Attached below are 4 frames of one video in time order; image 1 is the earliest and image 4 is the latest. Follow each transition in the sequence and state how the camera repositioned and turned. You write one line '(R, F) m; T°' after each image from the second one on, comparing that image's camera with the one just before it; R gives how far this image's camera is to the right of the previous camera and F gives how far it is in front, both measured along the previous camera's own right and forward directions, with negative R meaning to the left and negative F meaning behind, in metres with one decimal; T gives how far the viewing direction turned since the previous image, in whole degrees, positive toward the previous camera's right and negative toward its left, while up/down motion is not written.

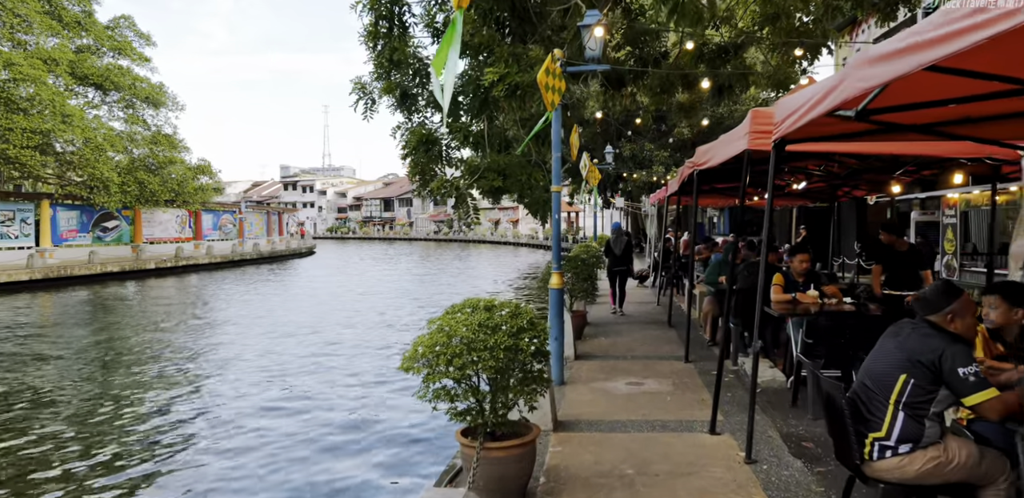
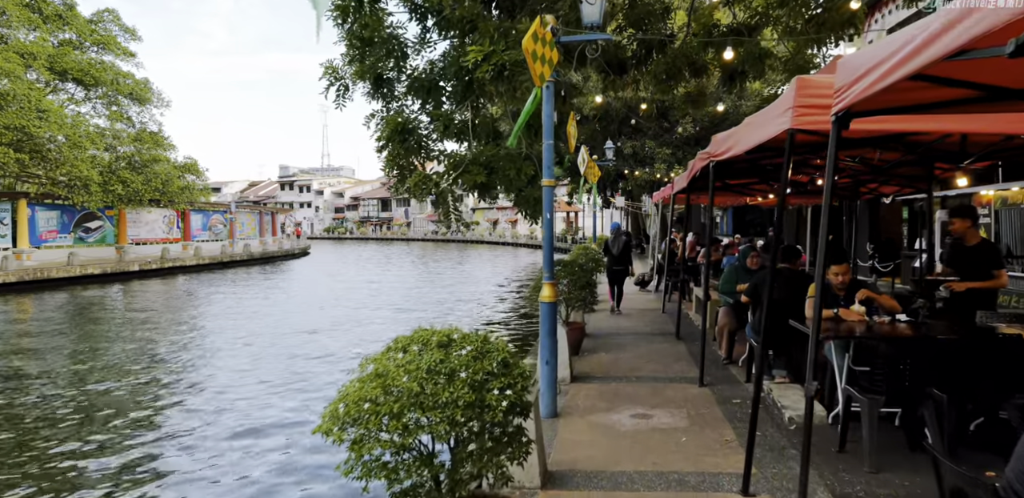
(+0.1, +1.0) m; 0°
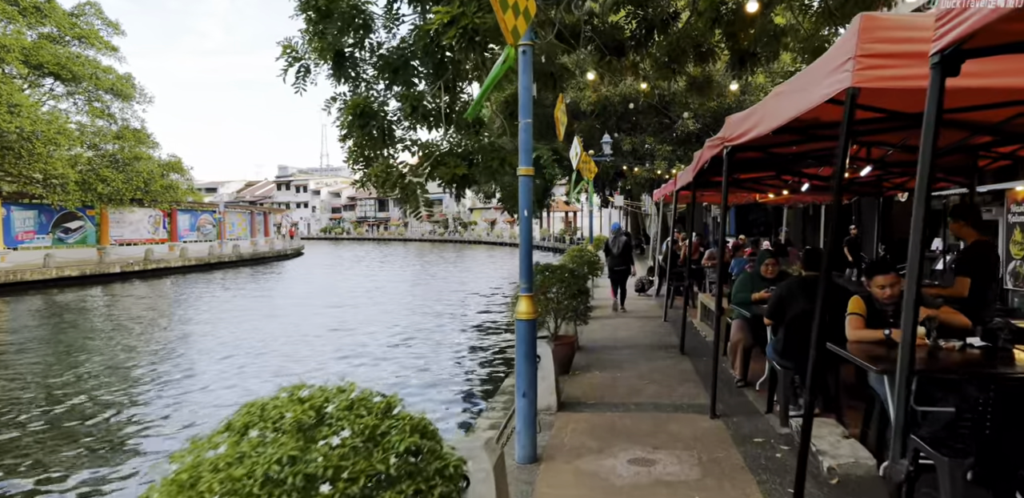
(+0.2, +1.0) m; 0°
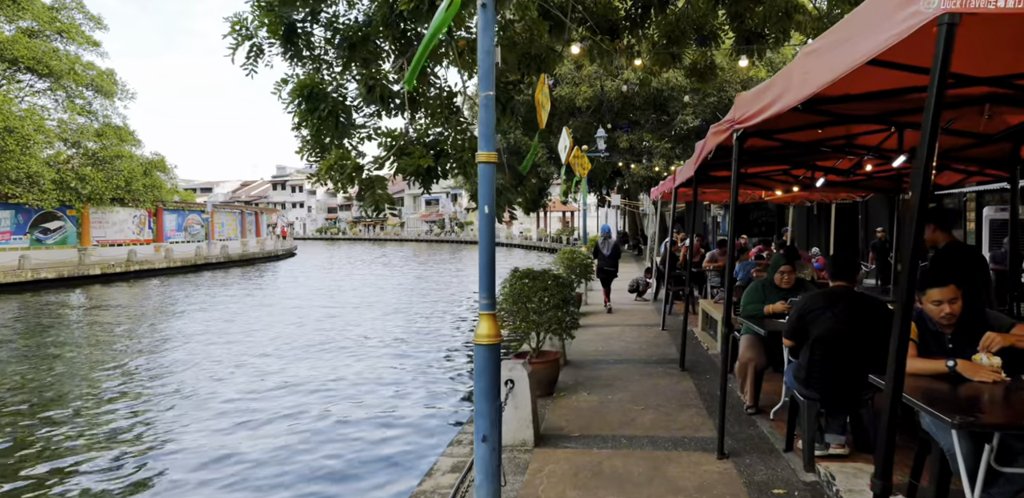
(+0.2, +0.9) m; 0°
